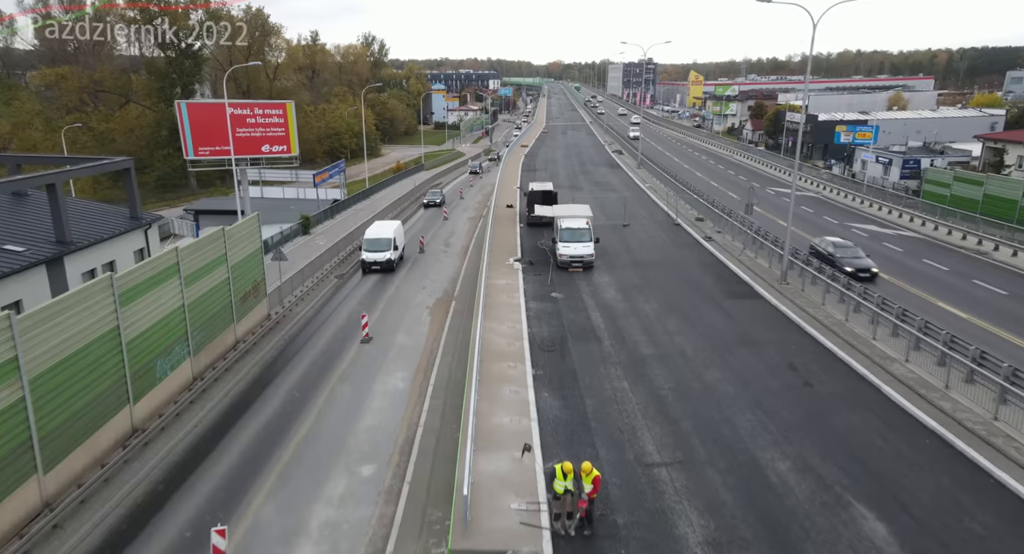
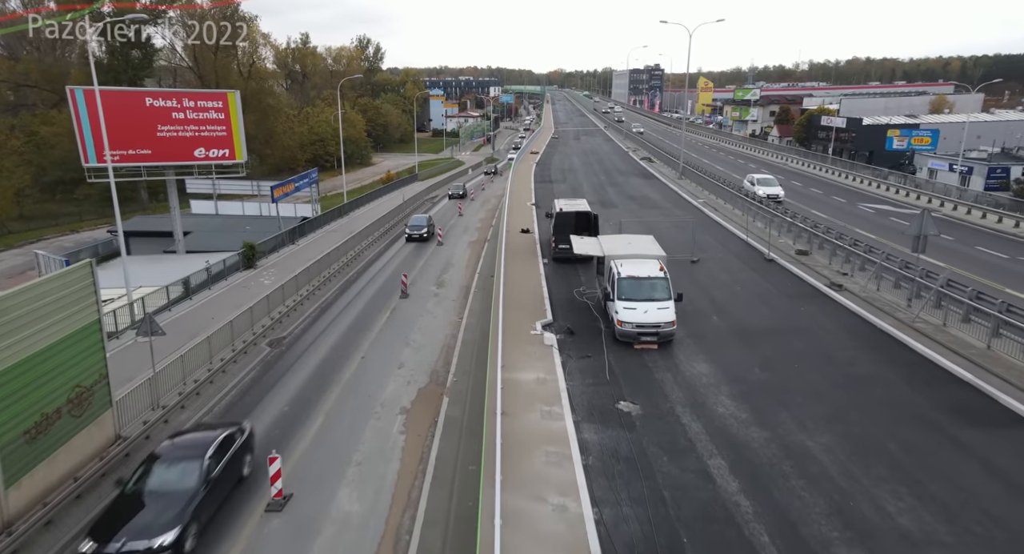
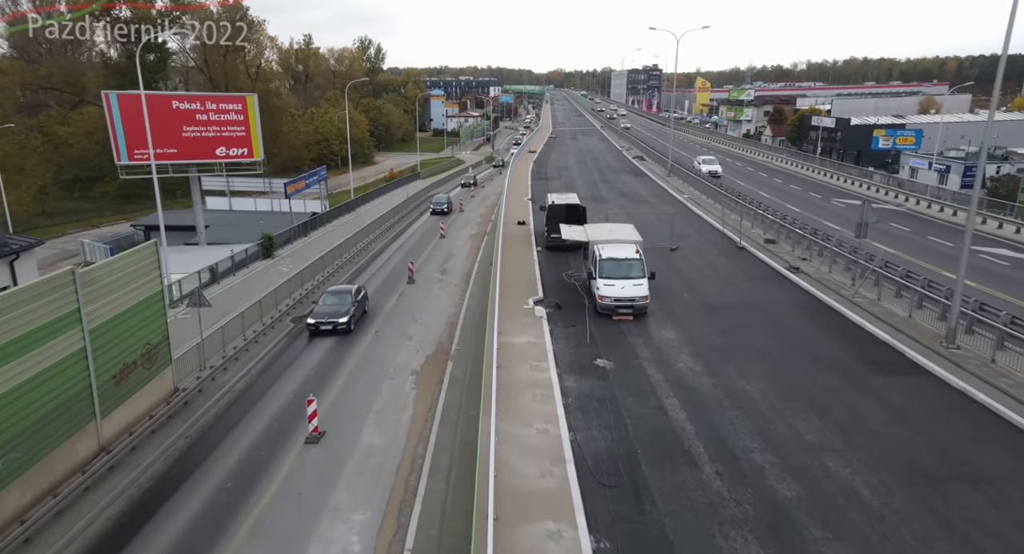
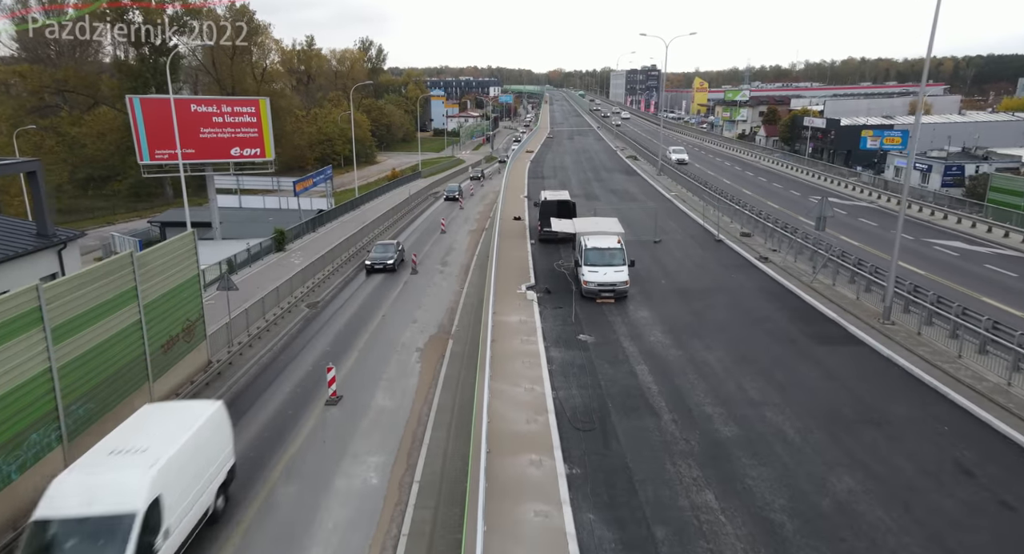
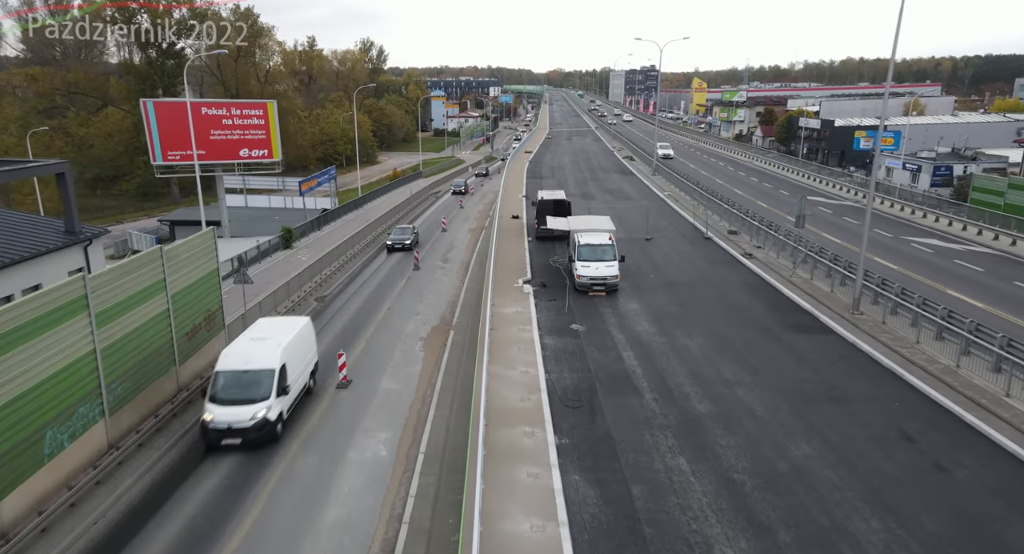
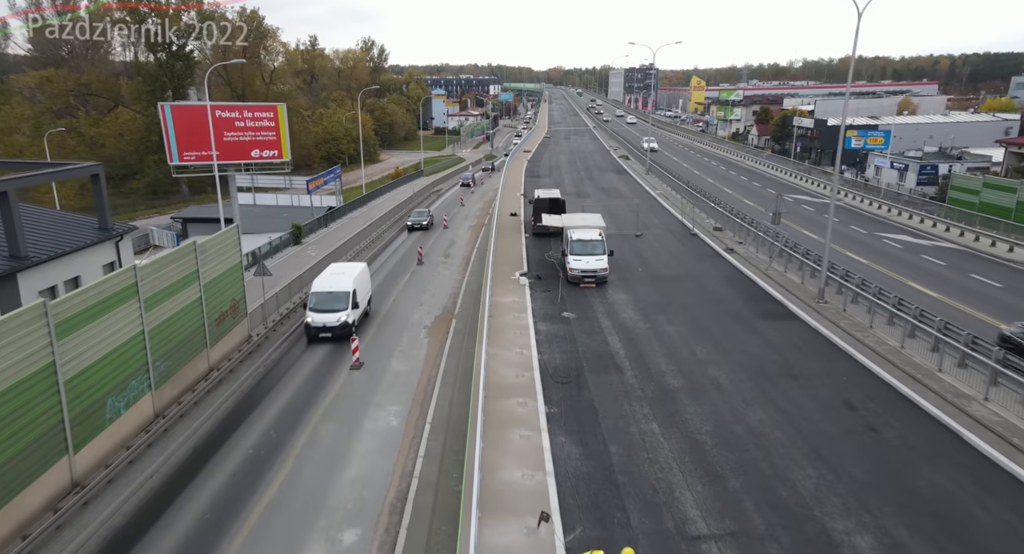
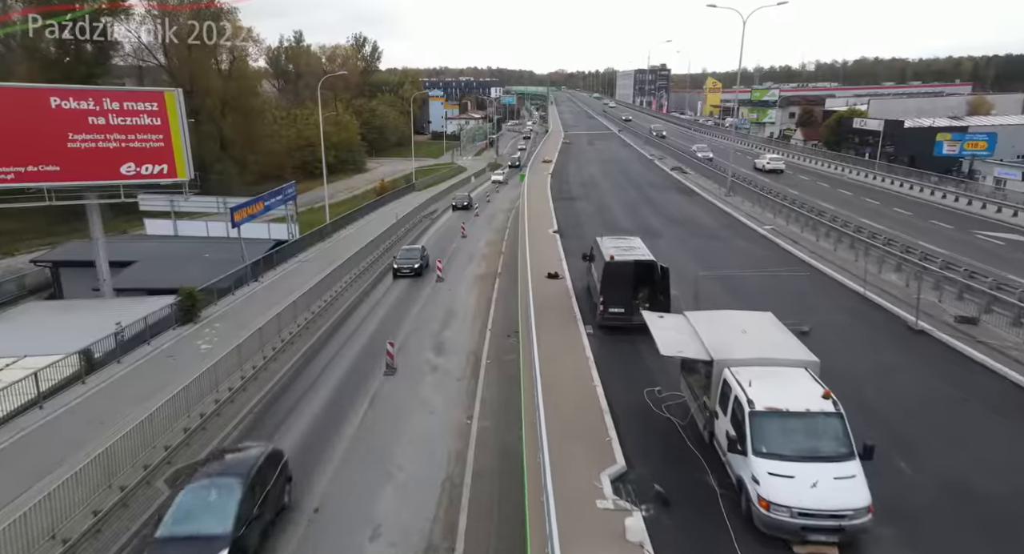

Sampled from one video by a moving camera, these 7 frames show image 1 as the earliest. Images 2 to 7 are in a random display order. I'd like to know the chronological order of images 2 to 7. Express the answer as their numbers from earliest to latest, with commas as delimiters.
6, 5, 4, 3, 2, 7
